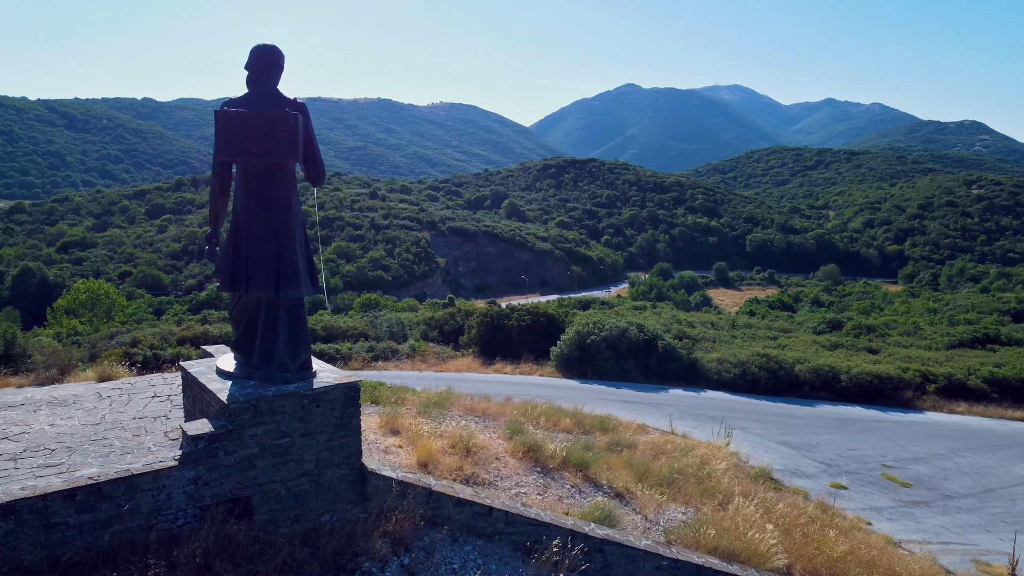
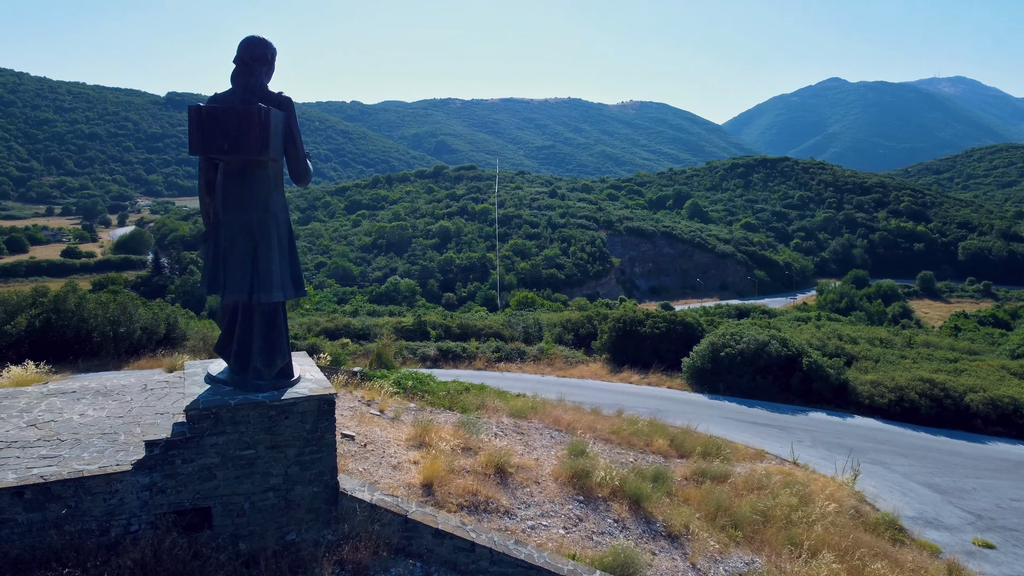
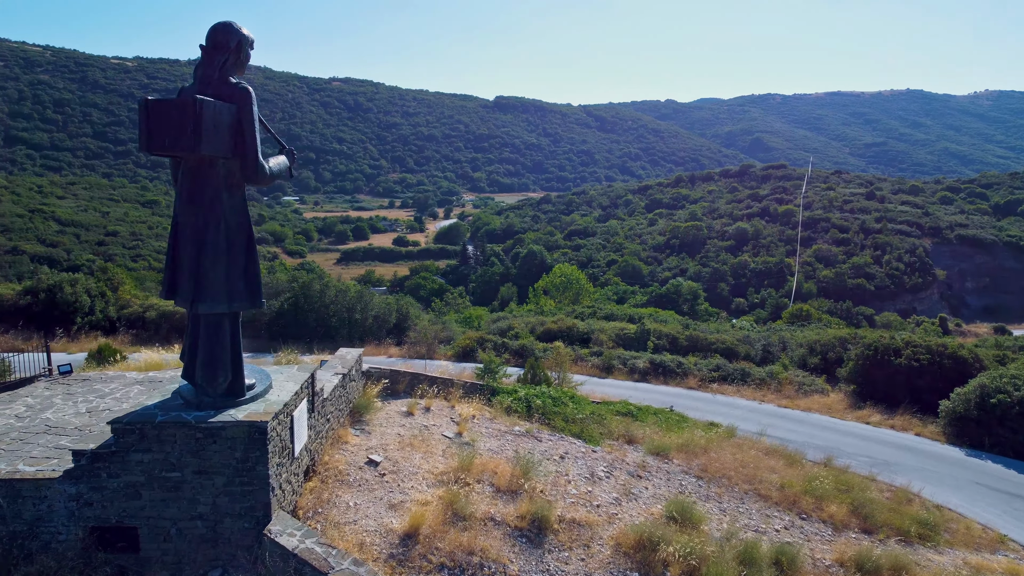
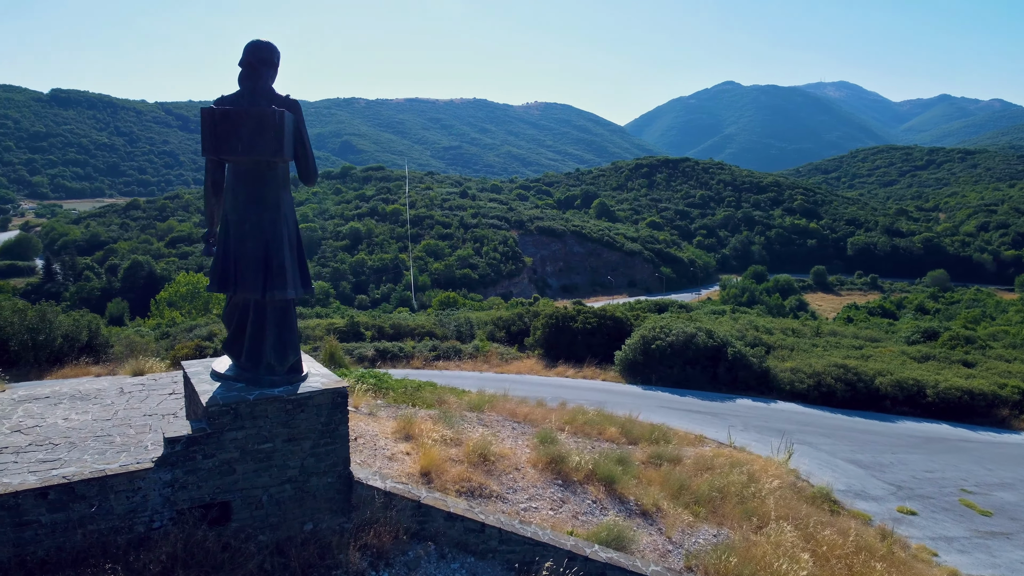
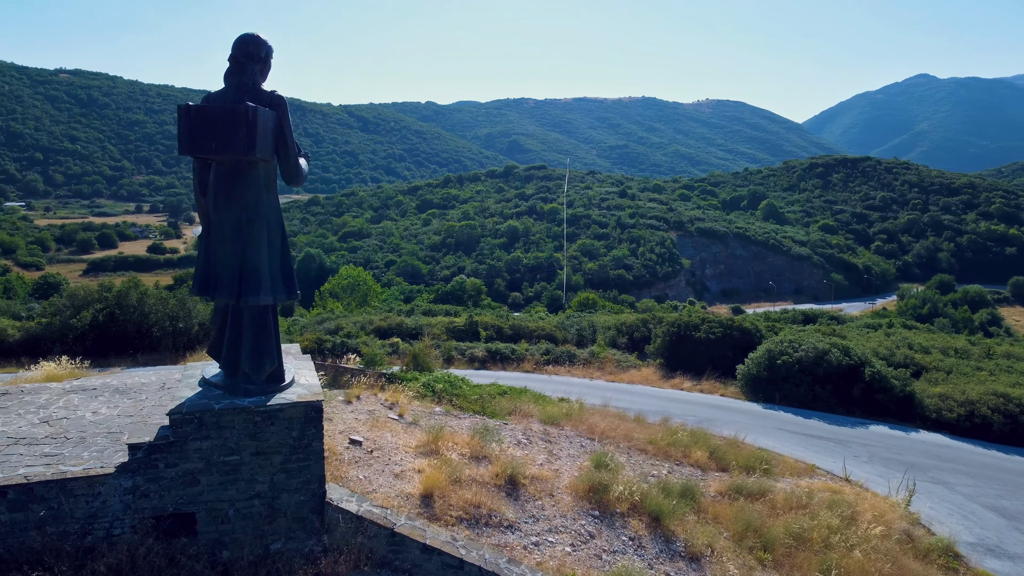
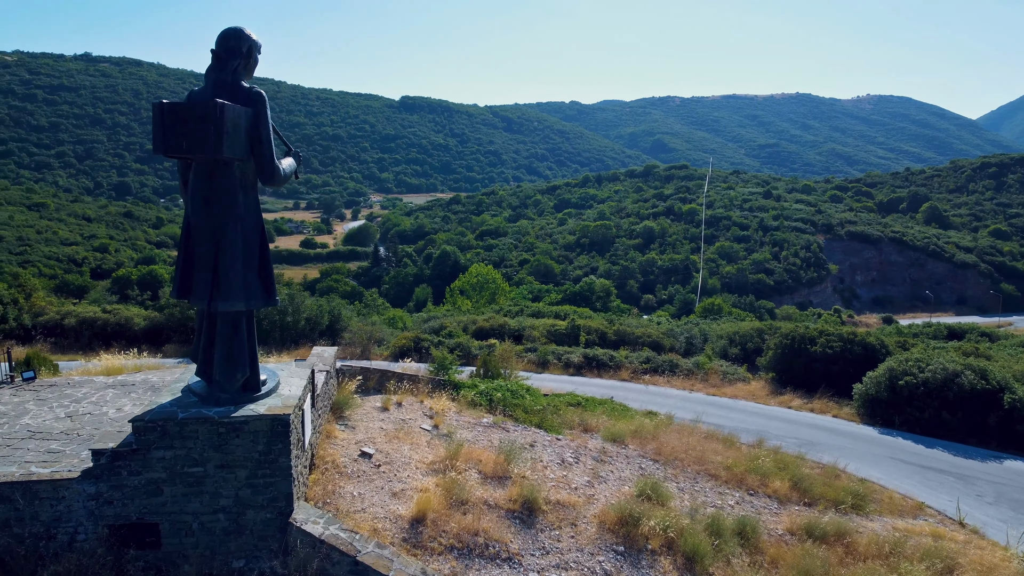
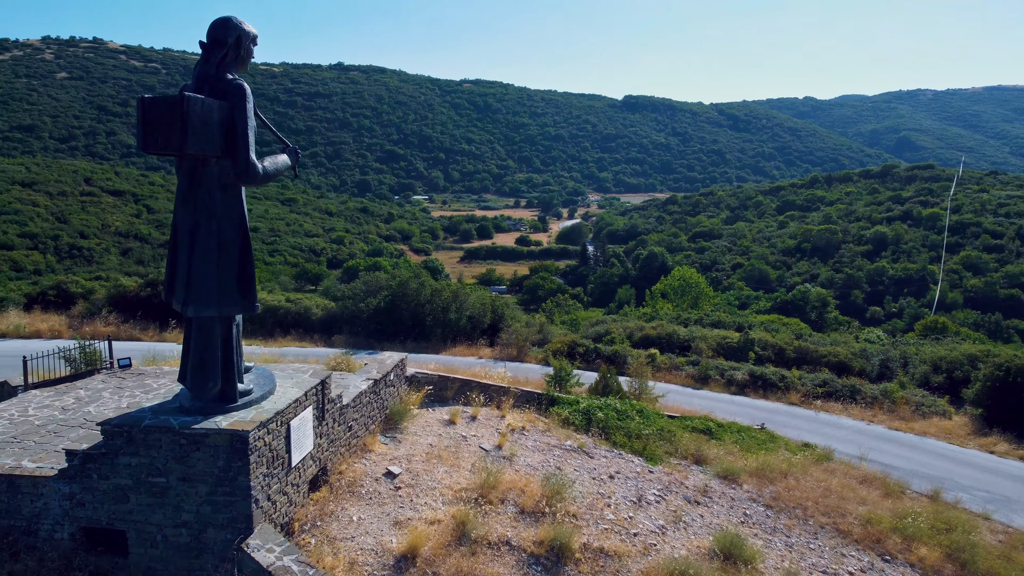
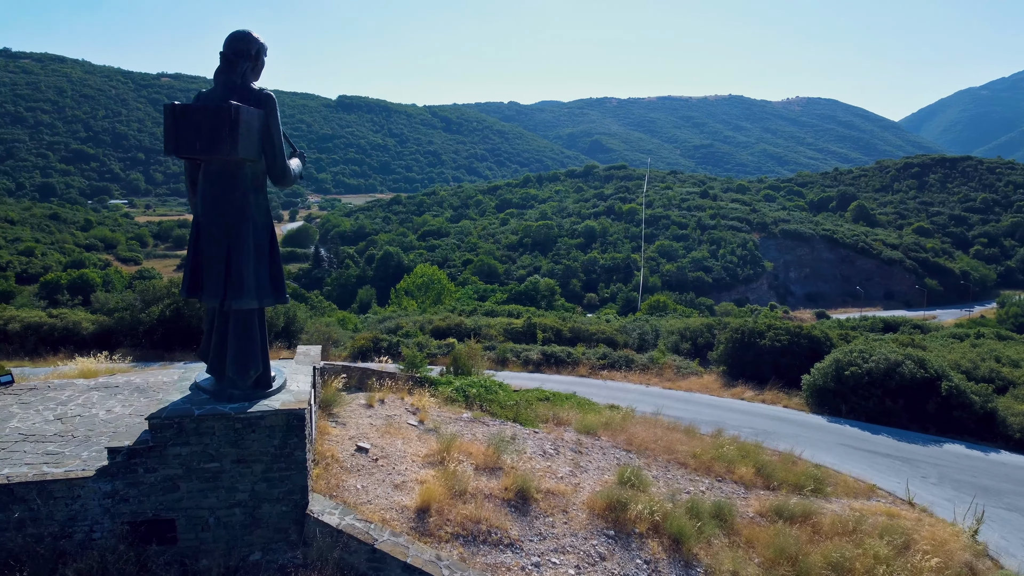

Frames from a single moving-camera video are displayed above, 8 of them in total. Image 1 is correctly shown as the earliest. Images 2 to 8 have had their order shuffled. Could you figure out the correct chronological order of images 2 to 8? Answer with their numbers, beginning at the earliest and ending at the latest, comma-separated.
4, 2, 5, 8, 6, 3, 7
